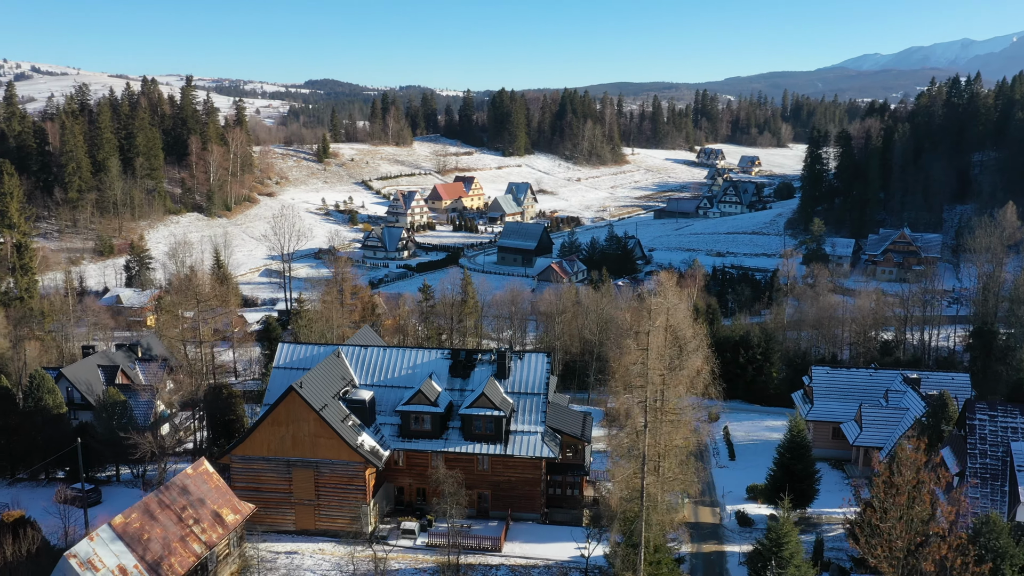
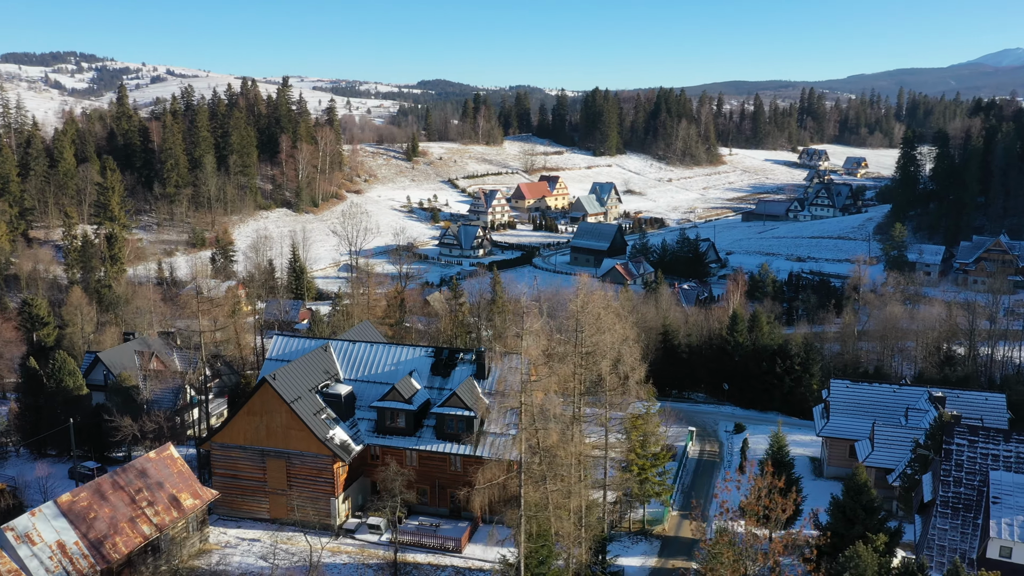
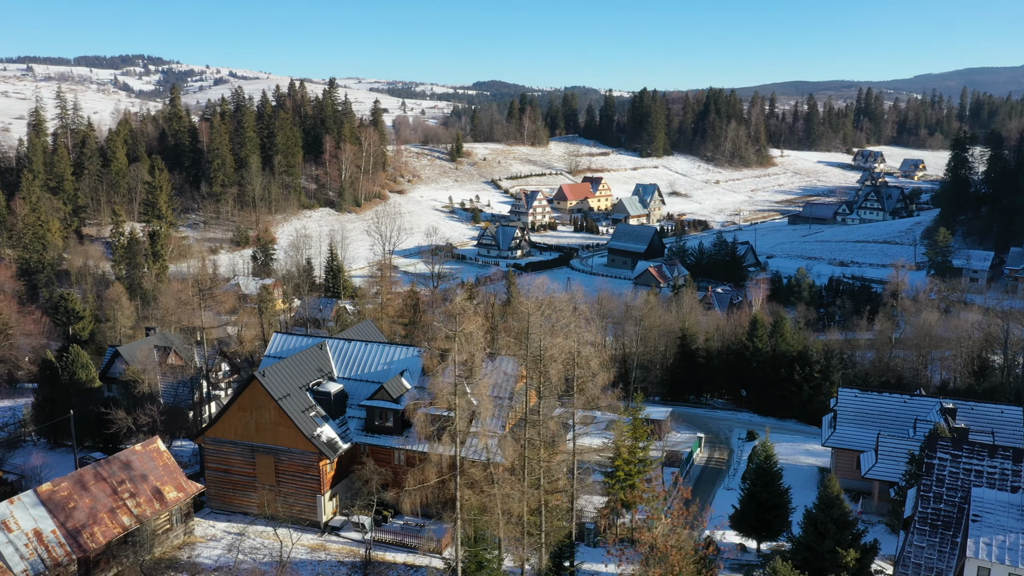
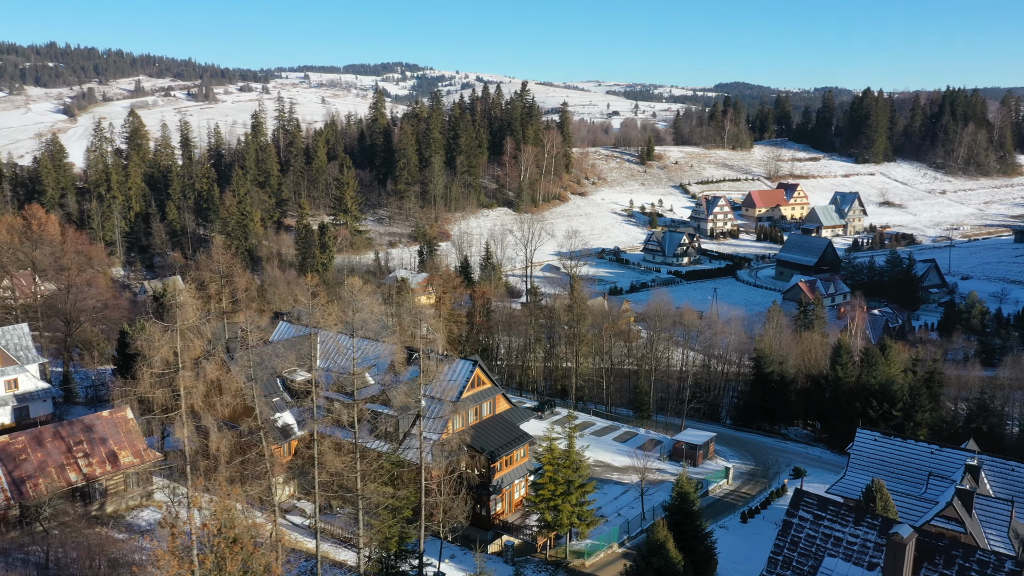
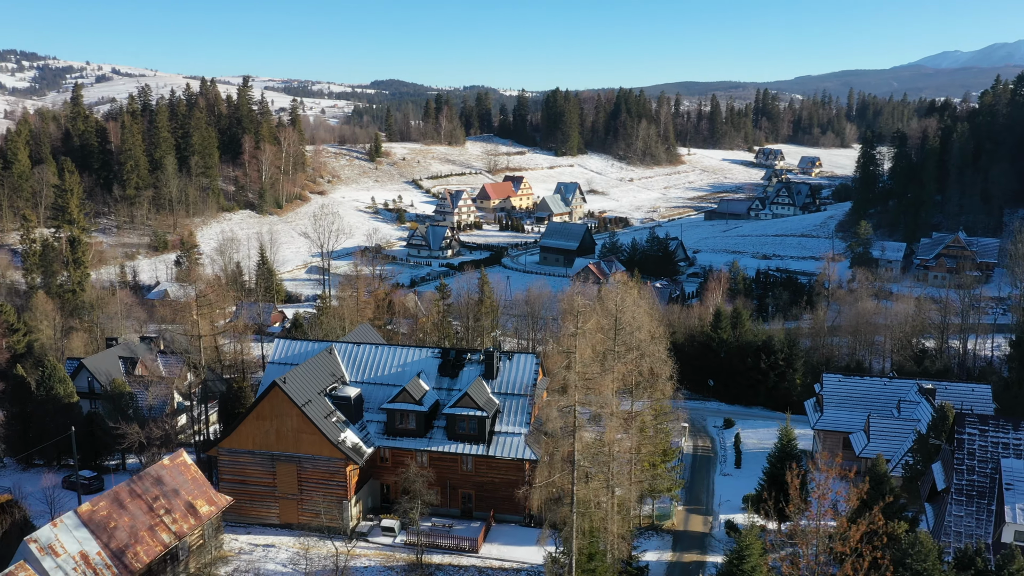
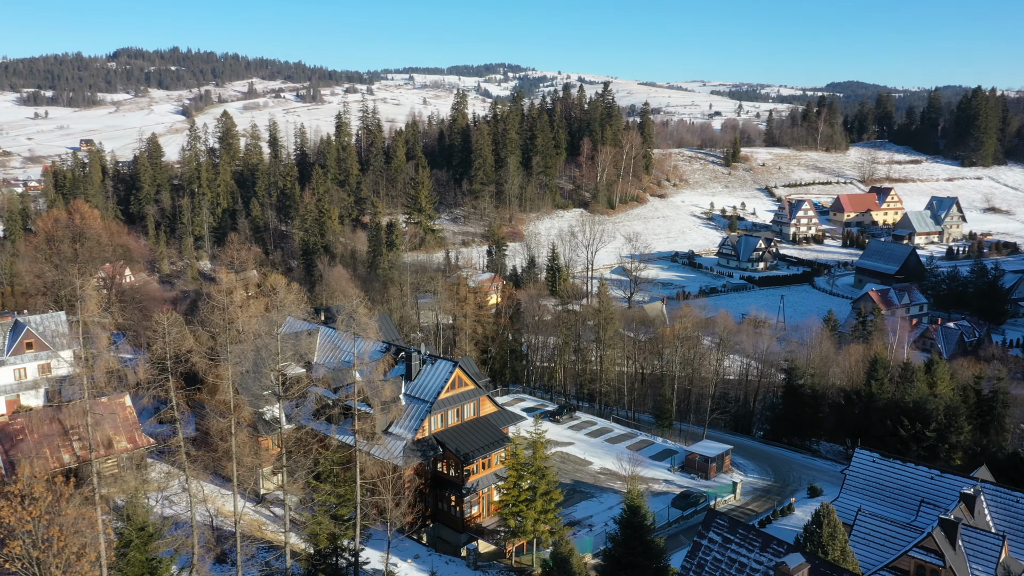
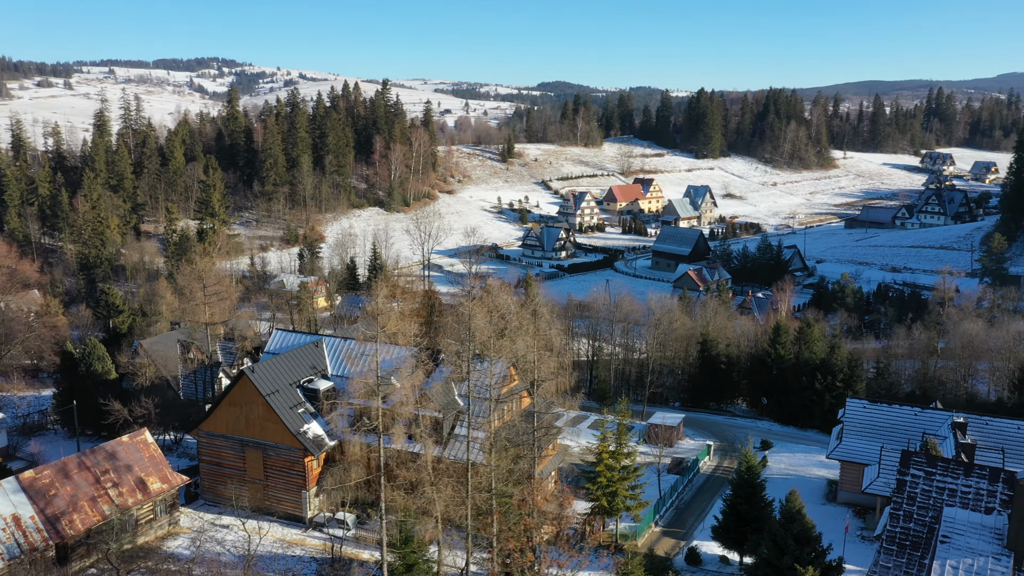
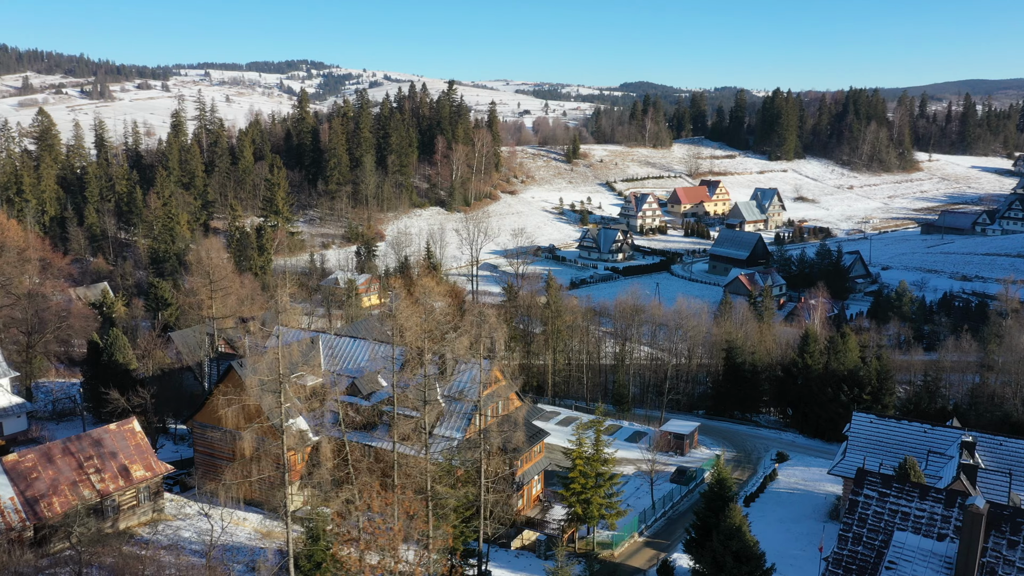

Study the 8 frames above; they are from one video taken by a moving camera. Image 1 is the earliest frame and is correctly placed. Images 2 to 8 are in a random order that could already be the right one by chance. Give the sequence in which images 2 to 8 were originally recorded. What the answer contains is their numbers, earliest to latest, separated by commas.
5, 2, 3, 7, 8, 4, 6
